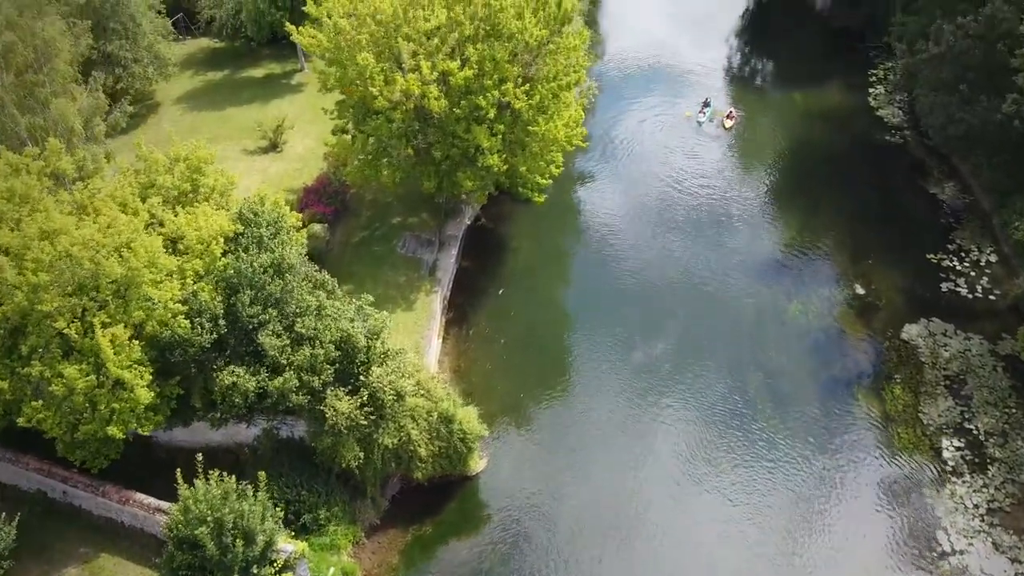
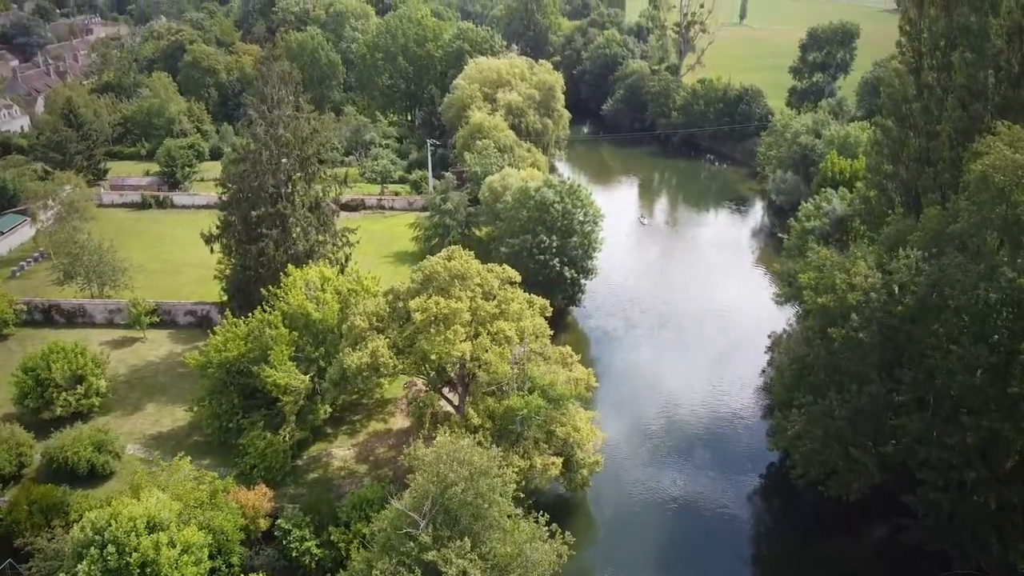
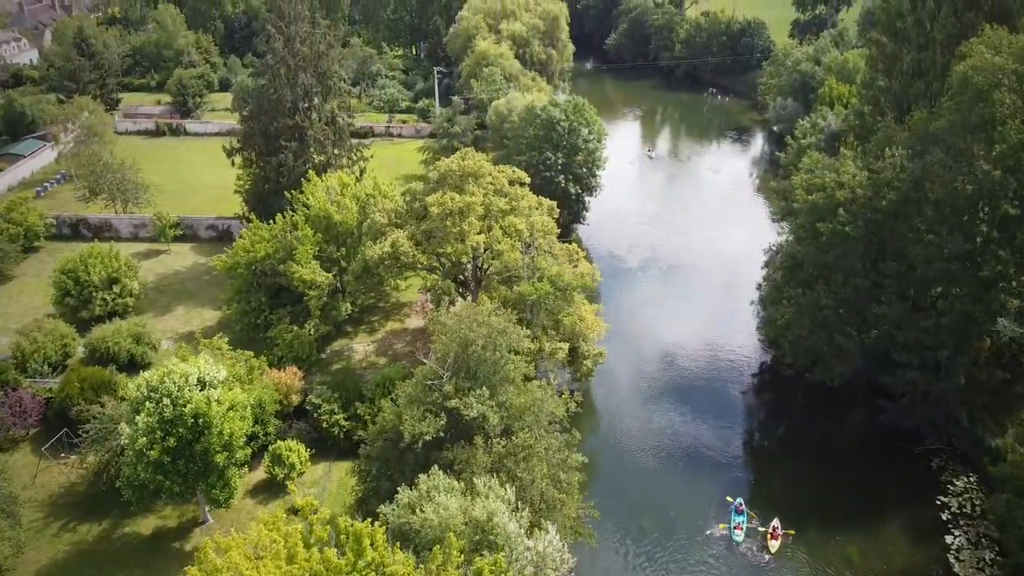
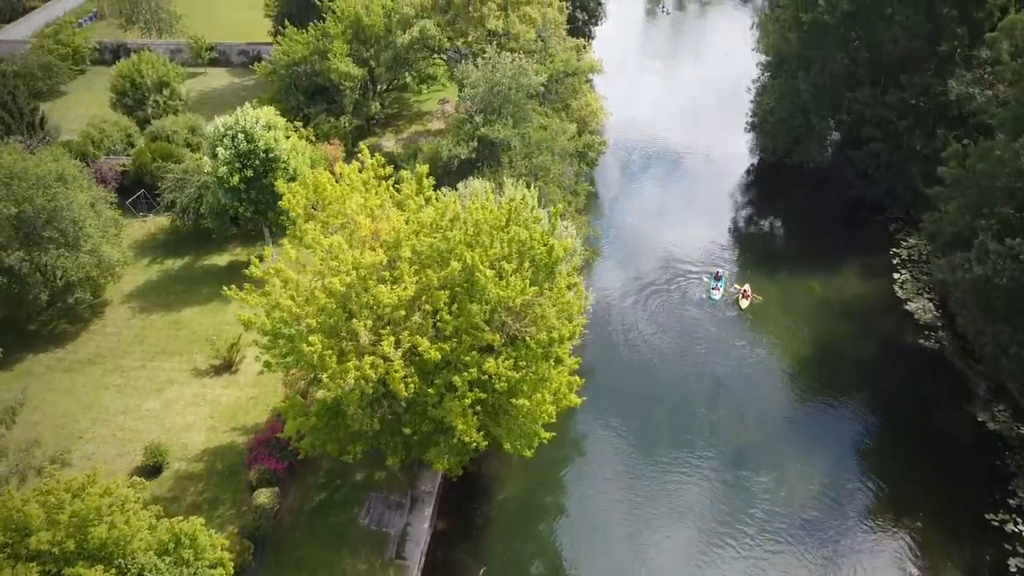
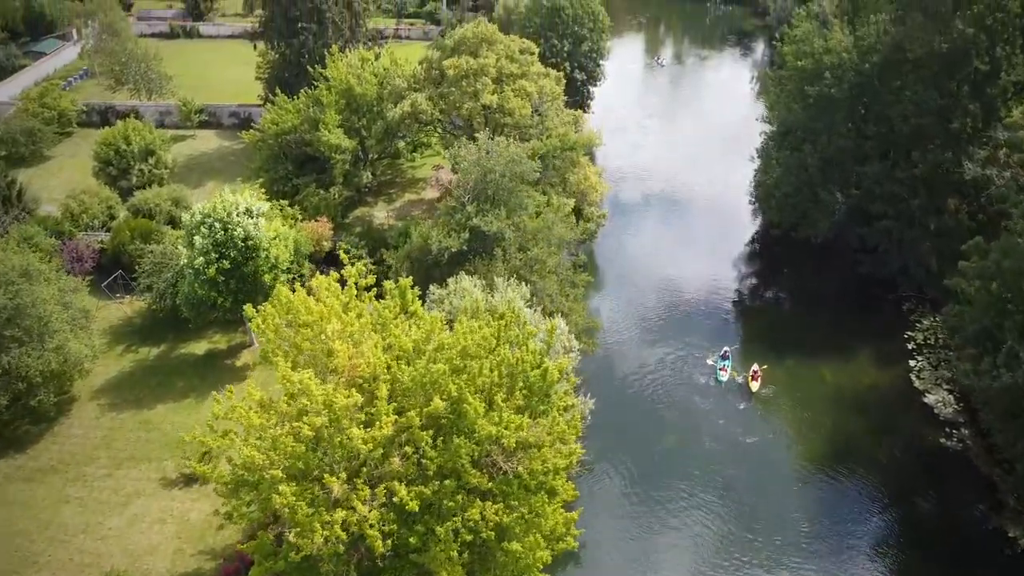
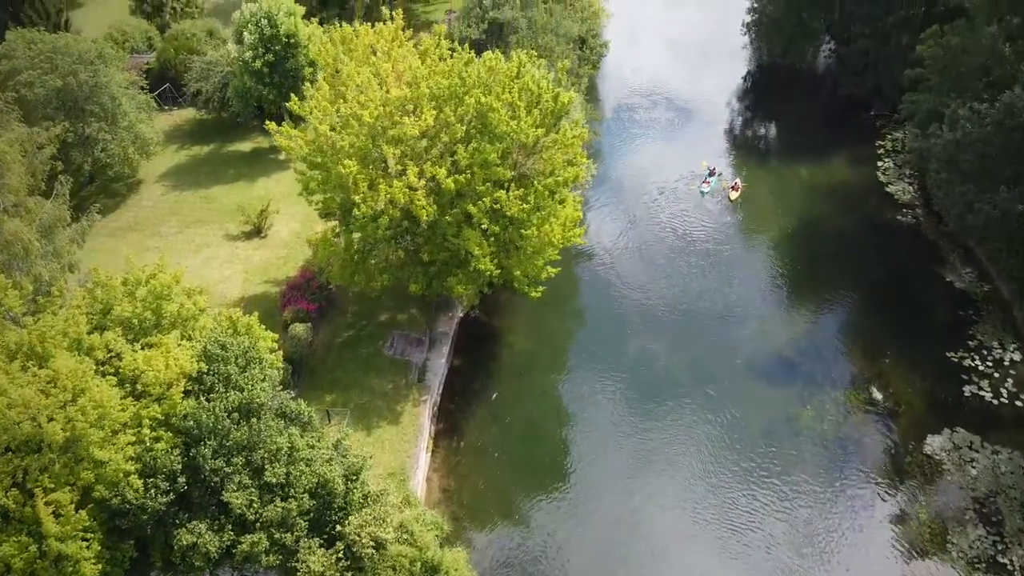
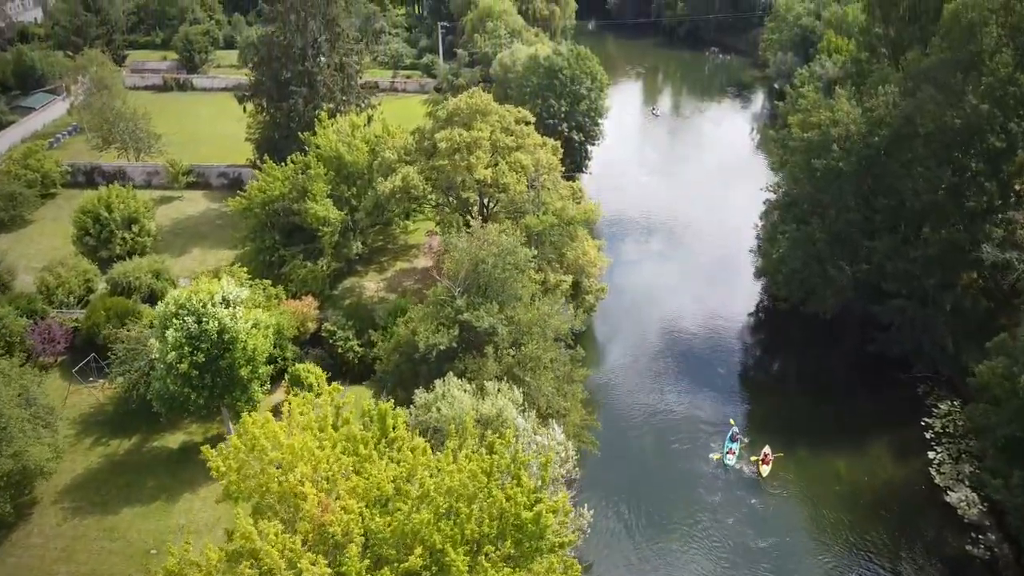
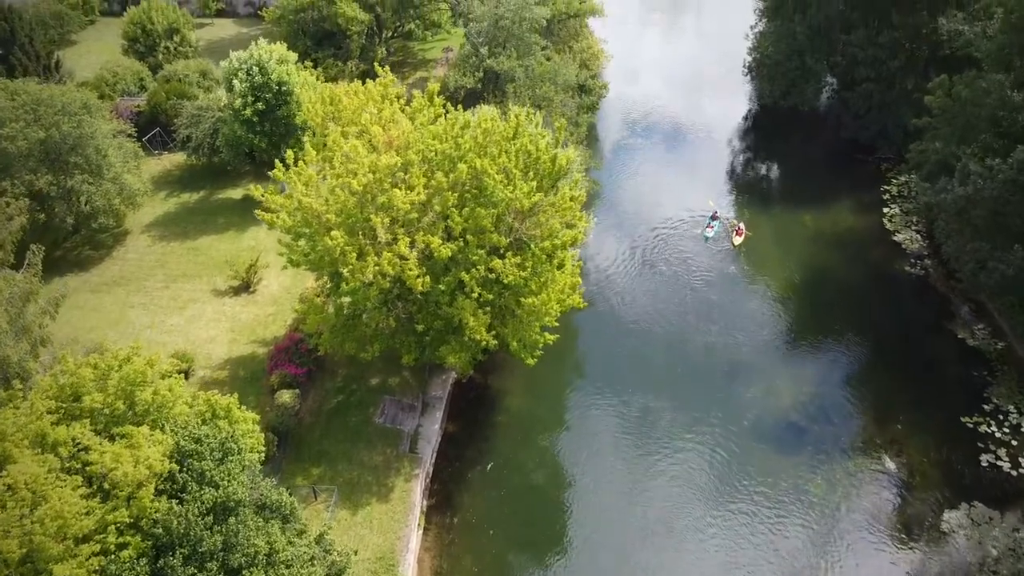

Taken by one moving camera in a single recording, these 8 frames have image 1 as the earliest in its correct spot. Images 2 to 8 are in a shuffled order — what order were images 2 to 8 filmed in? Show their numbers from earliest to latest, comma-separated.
6, 8, 4, 5, 7, 3, 2
